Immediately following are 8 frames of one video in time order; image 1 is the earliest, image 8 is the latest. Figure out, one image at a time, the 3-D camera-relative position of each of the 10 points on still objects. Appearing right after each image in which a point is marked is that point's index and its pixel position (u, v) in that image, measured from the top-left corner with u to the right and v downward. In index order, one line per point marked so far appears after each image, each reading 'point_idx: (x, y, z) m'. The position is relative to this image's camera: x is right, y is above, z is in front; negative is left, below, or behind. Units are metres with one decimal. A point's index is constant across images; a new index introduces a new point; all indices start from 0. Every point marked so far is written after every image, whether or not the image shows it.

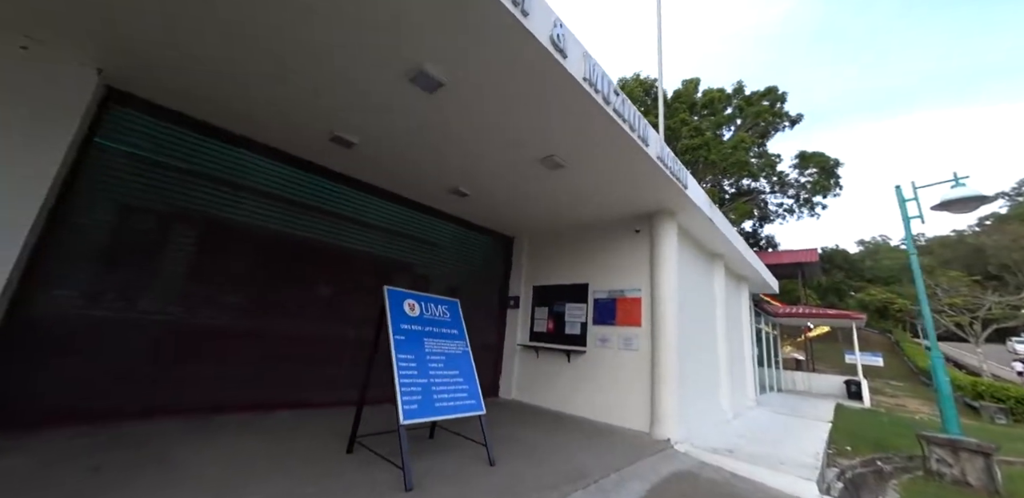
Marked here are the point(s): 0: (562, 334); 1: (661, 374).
0: (+0.7, -1.1, +4.9) m
1: (+1.6, -1.3, +3.9) m
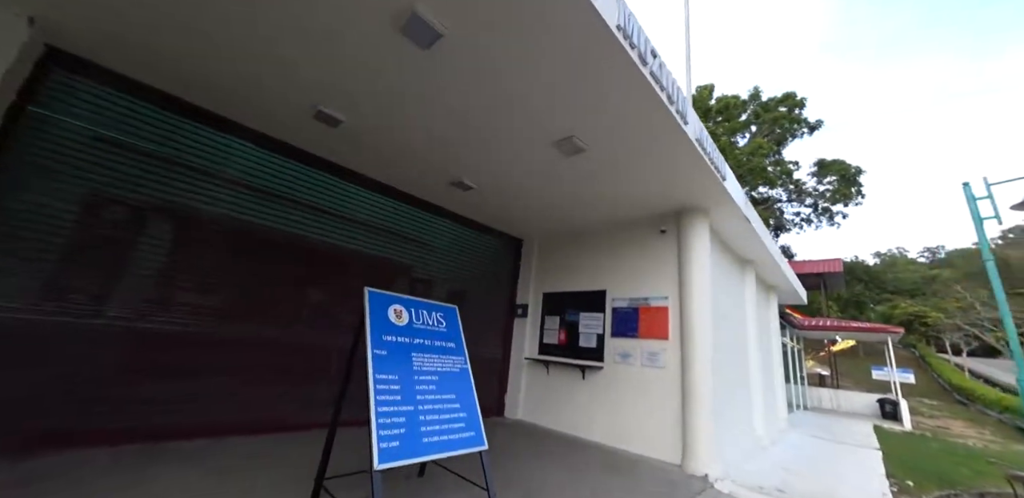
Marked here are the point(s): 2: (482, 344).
0: (+0.8, -1.2, +4.4) m
1: (+1.7, -1.3, +3.3) m
2: (-0.3, -1.2, +4.7) m
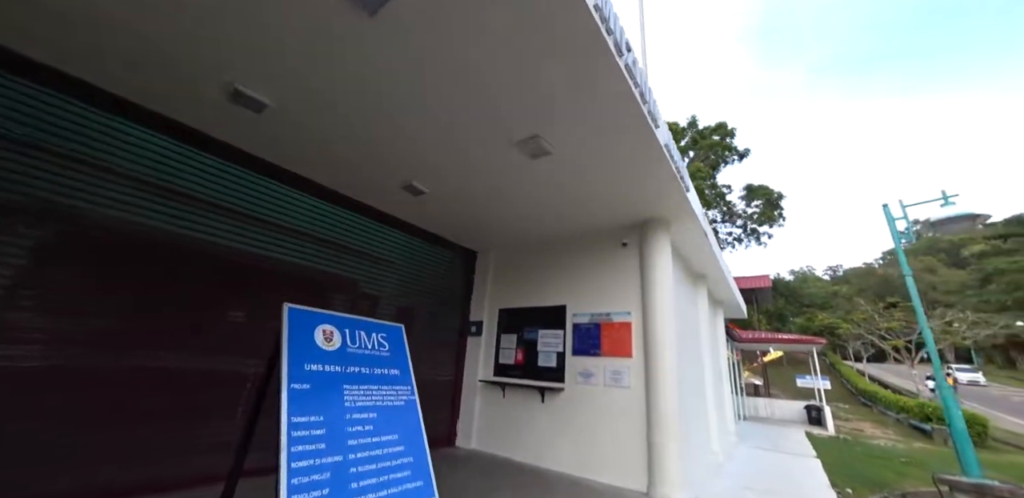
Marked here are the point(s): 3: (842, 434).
0: (+0.2, -1.3, +4.1) m
1: (+1.3, -1.5, +3.1) m
2: (-0.9, -1.4, +4.3) m
3: (+8.9, -5.0, +9.9) m
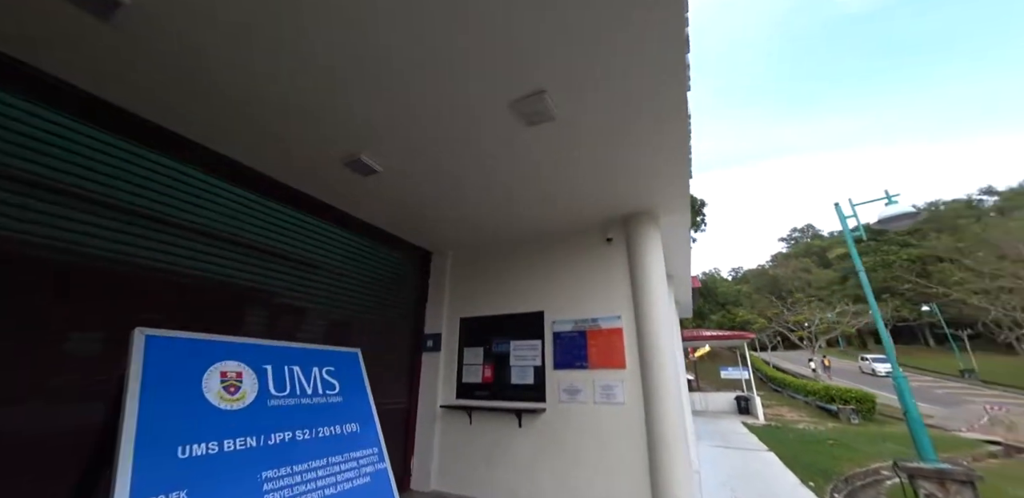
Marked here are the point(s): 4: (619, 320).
0: (-0.1, -1.3, +3.5) m
1: (+1.2, -1.4, +2.7) m
2: (-1.2, -1.4, +3.5) m
3: (+7.5, -5.0, +10.7) m
4: (+0.9, -0.6, +3.2) m
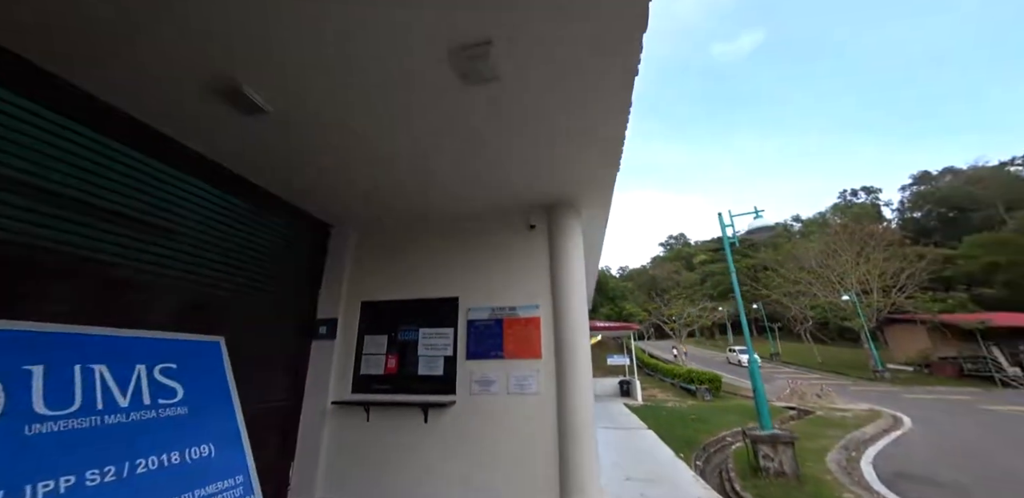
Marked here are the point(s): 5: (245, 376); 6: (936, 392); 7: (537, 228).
0: (-0.9, -1.1, +3.2) m
1: (+0.5, -1.3, +2.7) m
2: (-2.0, -1.1, +2.9) m
3: (+4.4, -5.1, +12.1) m
4: (+0.2, -0.5, +3.1) m
5: (-2.0, -0.9, +2.7) m
6: (+17.3, -5.8, +15.1) m
7: (+0.2, +0.2, +3.4) m
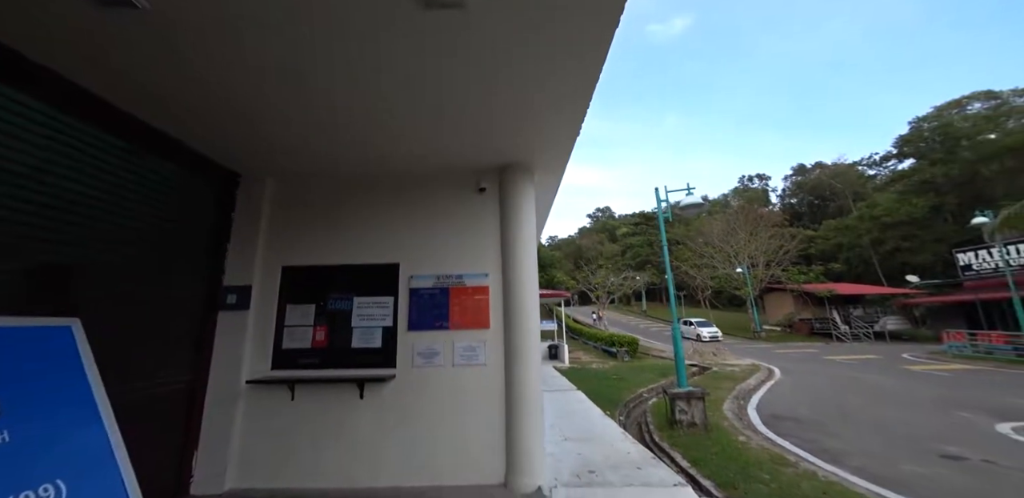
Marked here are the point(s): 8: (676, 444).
0: (-1.3, -0.8, +2.9) m
1: (+0.1, -1.1, +2.7) m
2: (-2.3, -0.8, +2.4) m
3: (+2.1, -4.0, +12.9) m
4: (-0.2, -0.2, +3.0) m
5: (-2.4, -0.6, +2.2) m
6: (+14.2, -4.9, +18.3) m
7: (-0.2, +0.5, +3.2) m
8: (+2.1, -2.5, +4.7) m
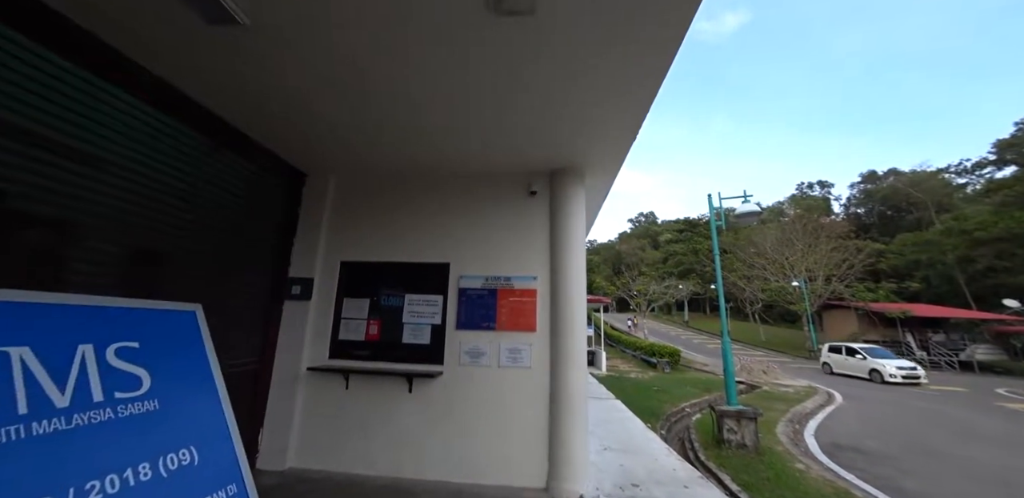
0: (-0.9, -0.8, +3.0) m
1: (+0.4, -1.1, +2.7) m
2: (-2.0, -0.7, +2.6) m
3: (+3.3, -4.2, +12.6) m
4: (+0.2, -0.3, +3.0) m
5: (-2.1, -0.6, +2.5) m
6: (+15.9, -5.5, +16.7) m
7: (+0.2, +0.5, +3.2) m
8: (+2.6, -2.6, +4.5) m
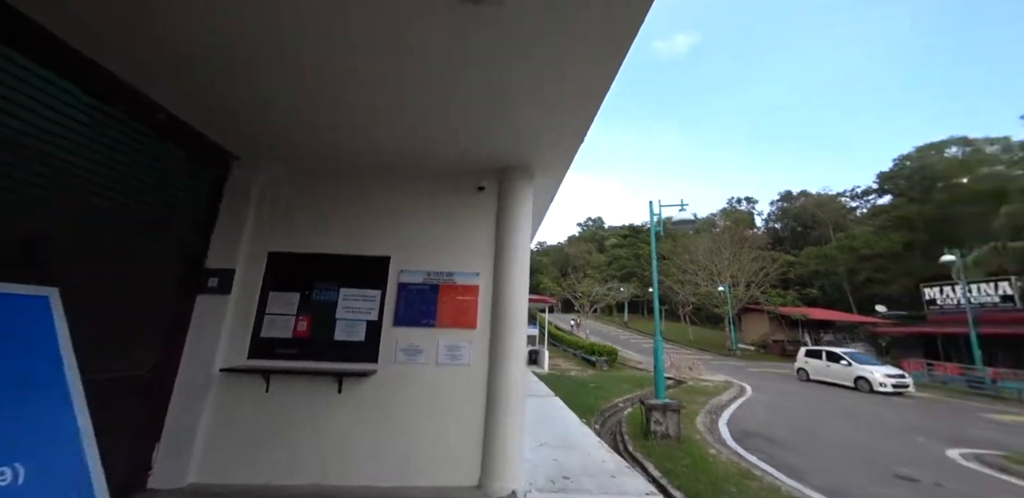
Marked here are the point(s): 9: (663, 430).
0: (-1.4, -0.7, +2.8) m
1: (0.0, -1.1, +2.7) m
2: (-2.4, -0.6, +2.3) m
3: (+1.4, -4.3, +12.9) m
4: (-0.3, -0.2, +3.0) m
5: (-2.4, -0.5, +2.1) m
6: (+13.2, -6.0, +18.7) m
7: (-0.3, +0.5, +3.2) m
8: (+1.8, -2.7, +4.8) m
9: (+2.1, -2.6, +5.2) m
